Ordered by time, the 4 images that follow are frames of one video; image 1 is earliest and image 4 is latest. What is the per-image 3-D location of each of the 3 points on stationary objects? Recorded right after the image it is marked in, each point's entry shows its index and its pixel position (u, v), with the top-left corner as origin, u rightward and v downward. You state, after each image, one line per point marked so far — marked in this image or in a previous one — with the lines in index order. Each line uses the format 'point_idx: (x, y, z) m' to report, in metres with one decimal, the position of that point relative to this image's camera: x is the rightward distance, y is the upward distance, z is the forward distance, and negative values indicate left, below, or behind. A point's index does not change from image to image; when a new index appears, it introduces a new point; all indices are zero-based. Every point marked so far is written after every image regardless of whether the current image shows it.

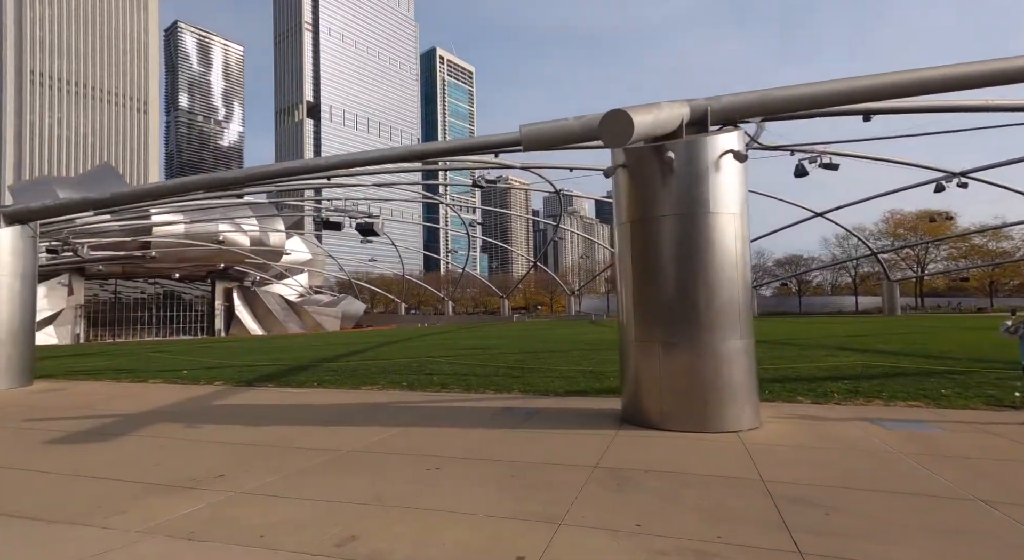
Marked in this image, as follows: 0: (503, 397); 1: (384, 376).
0: (-0.1, -1.8, +8.5) m
1: (-2.7, -2.0, +11.7) m
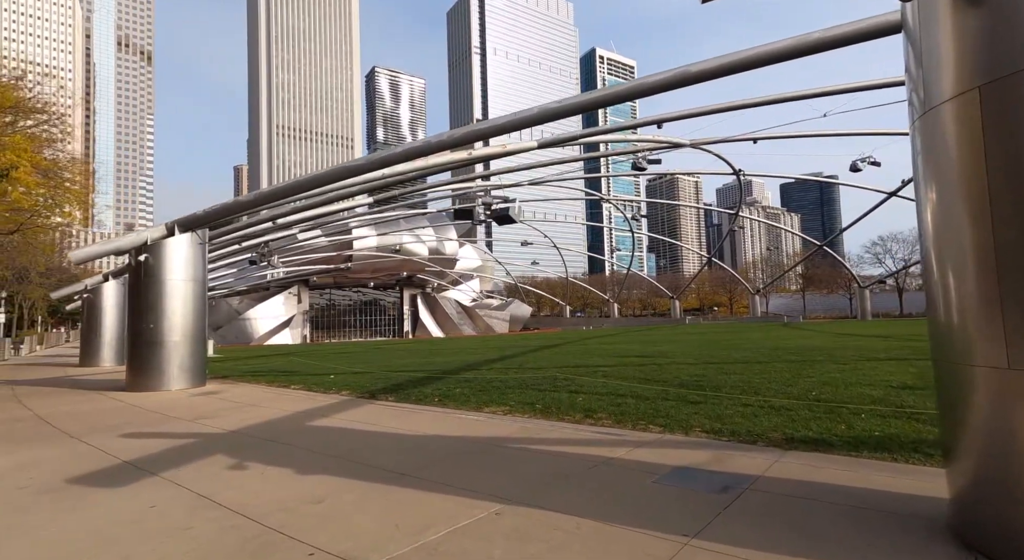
0: (+1.6, -1.6, +5.5) m
1: (+0.1, -1.9, +9.2) m
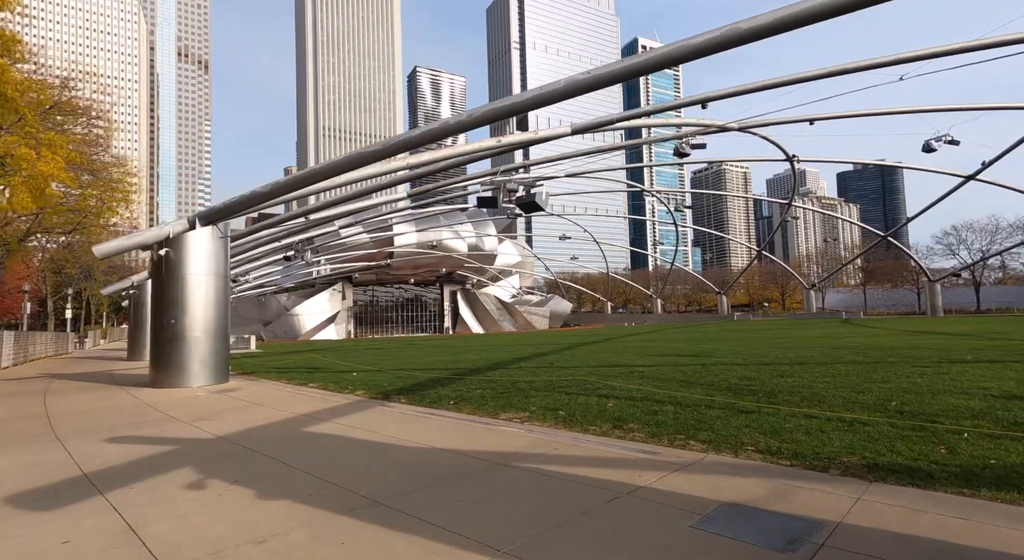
0: (+1.6, -1.4, +4.4) m
1: (+0.4, -1.7, +8.2) m
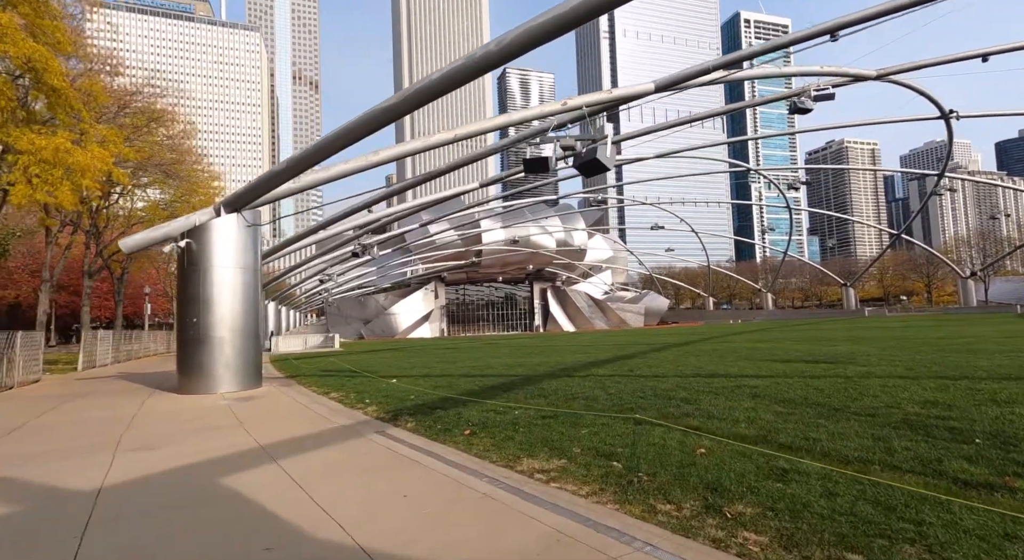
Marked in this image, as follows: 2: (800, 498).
0: (+1.3, -1.2, +1.4) m
1: (+0.8, -1.4, +5.4) m
2: (+1.7, -1.3, +3.4) m
